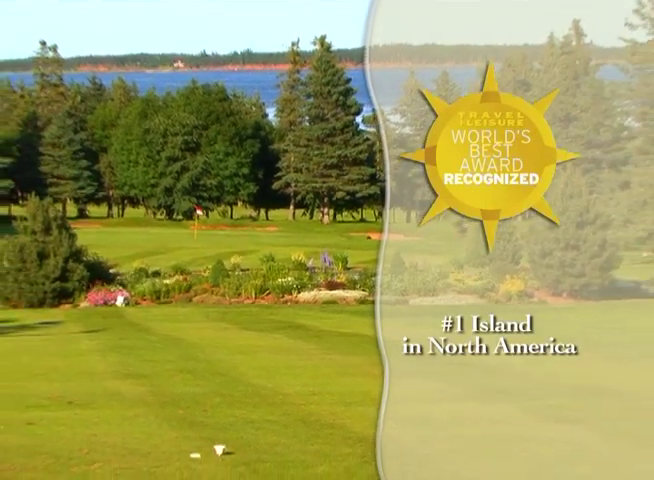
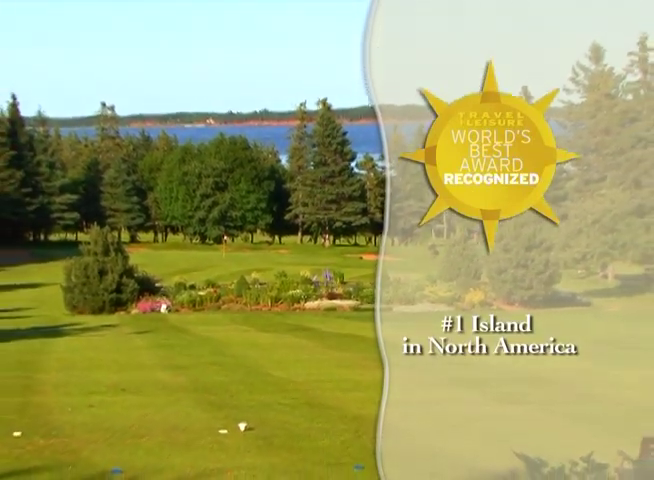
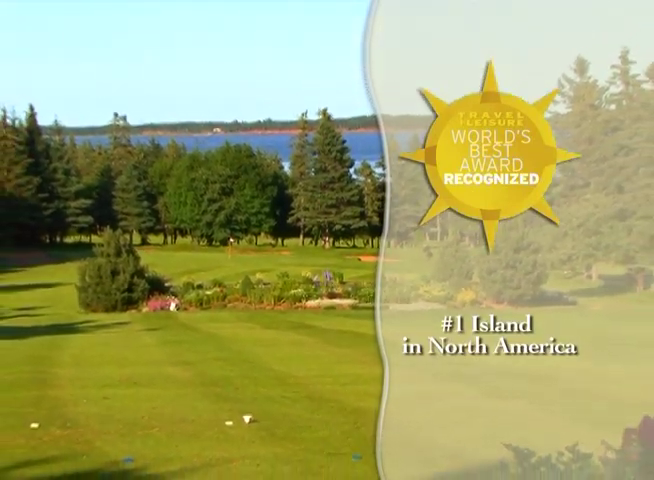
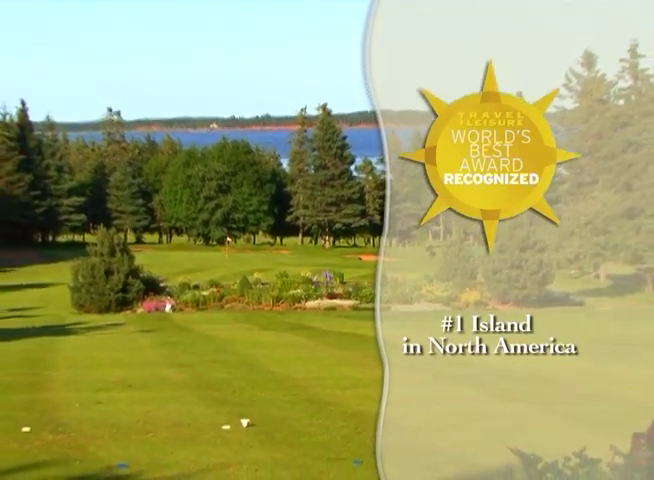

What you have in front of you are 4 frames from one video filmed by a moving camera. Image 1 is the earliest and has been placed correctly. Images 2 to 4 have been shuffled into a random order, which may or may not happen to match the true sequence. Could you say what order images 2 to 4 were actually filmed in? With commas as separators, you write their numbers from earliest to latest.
2, 4, 3
